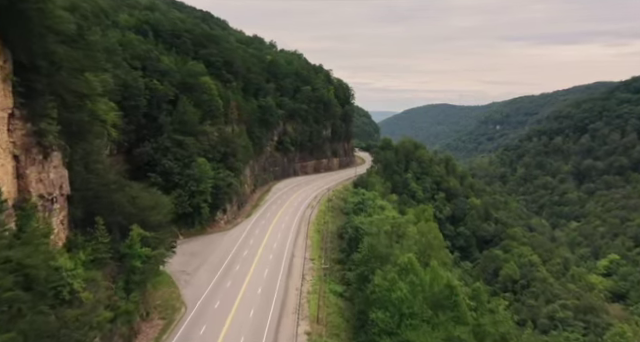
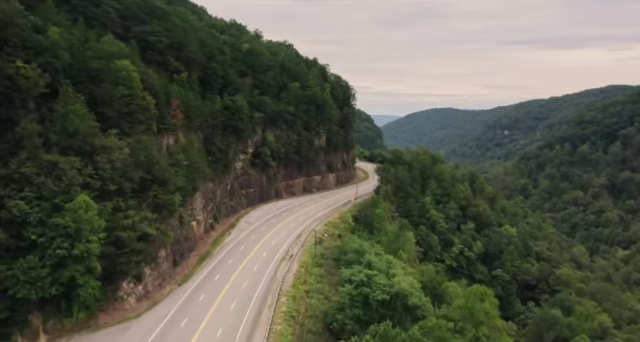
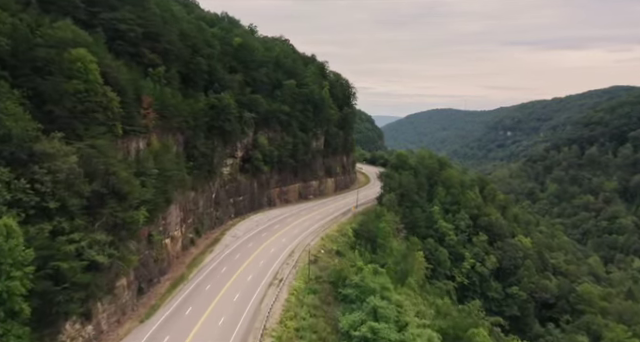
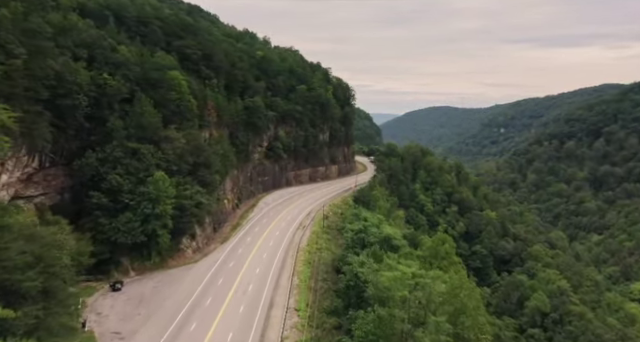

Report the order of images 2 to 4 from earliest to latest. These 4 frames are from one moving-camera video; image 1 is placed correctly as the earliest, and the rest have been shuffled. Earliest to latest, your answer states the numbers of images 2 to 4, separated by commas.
4, 2, 3
